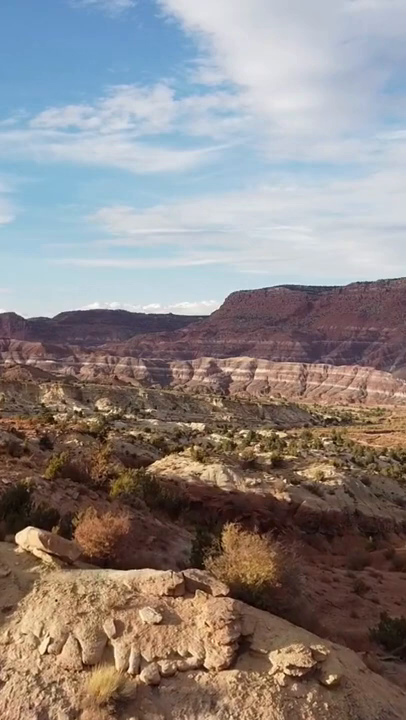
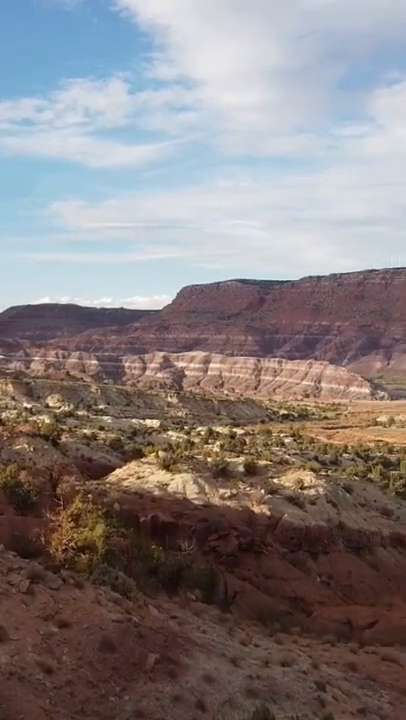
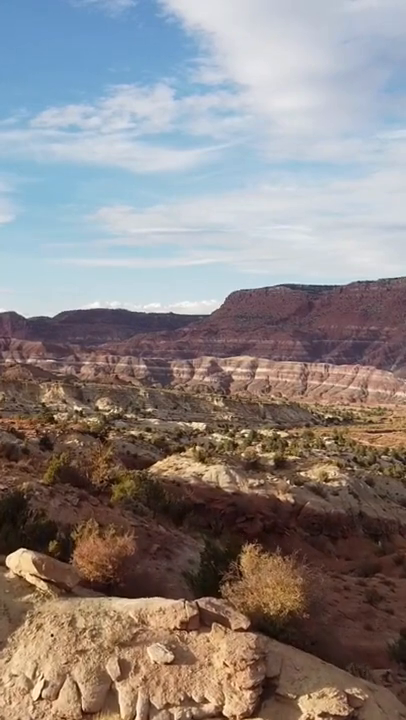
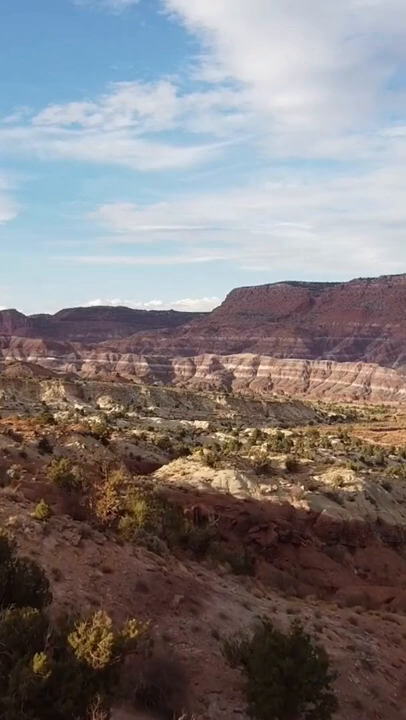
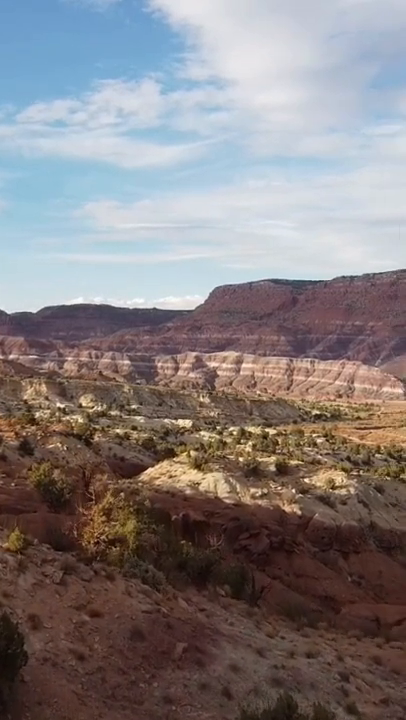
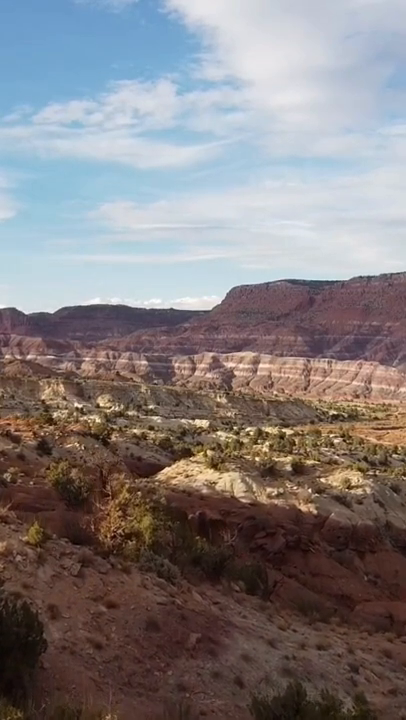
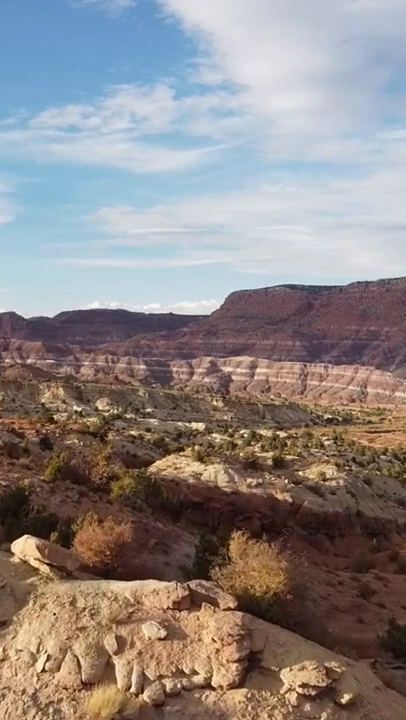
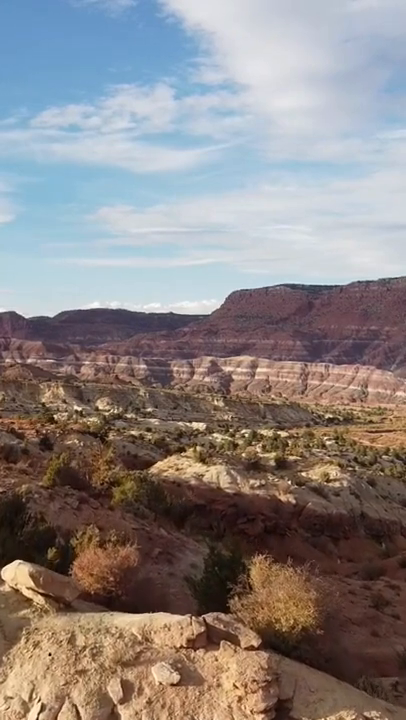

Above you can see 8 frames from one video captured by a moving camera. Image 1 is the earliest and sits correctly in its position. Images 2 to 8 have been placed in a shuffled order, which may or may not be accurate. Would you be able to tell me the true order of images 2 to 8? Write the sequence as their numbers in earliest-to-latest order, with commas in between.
7, 3, 8, 4, 6, 5, 2
